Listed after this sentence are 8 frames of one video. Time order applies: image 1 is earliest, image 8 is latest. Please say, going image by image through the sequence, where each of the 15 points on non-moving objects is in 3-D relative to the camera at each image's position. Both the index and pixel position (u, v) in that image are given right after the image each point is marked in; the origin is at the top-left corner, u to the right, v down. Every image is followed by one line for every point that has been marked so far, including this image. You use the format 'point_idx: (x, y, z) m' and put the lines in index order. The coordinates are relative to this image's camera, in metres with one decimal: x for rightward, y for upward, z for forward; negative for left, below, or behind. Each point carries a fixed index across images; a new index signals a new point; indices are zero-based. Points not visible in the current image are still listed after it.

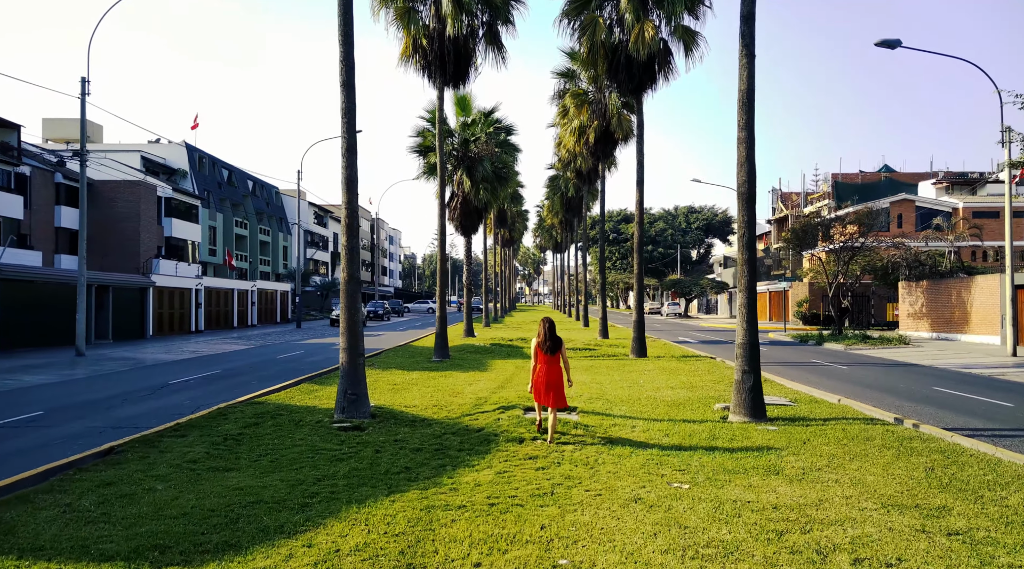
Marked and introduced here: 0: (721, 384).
0: (+4.0, -1.9, +14.8) m
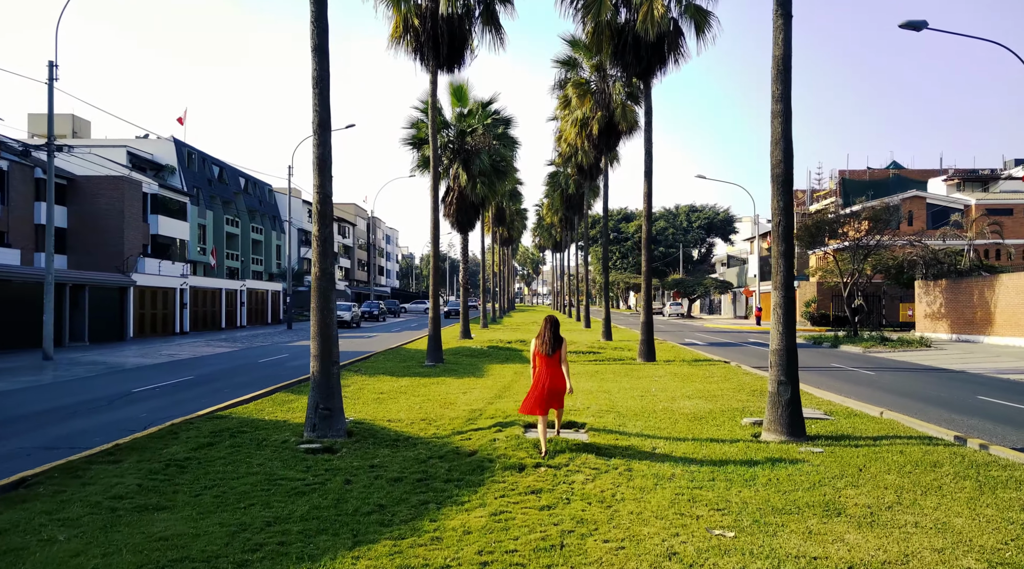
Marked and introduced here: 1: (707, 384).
0: (+4.0, -1.9, +13.4) m
1: (+3.7, -1.9, +14.5) m
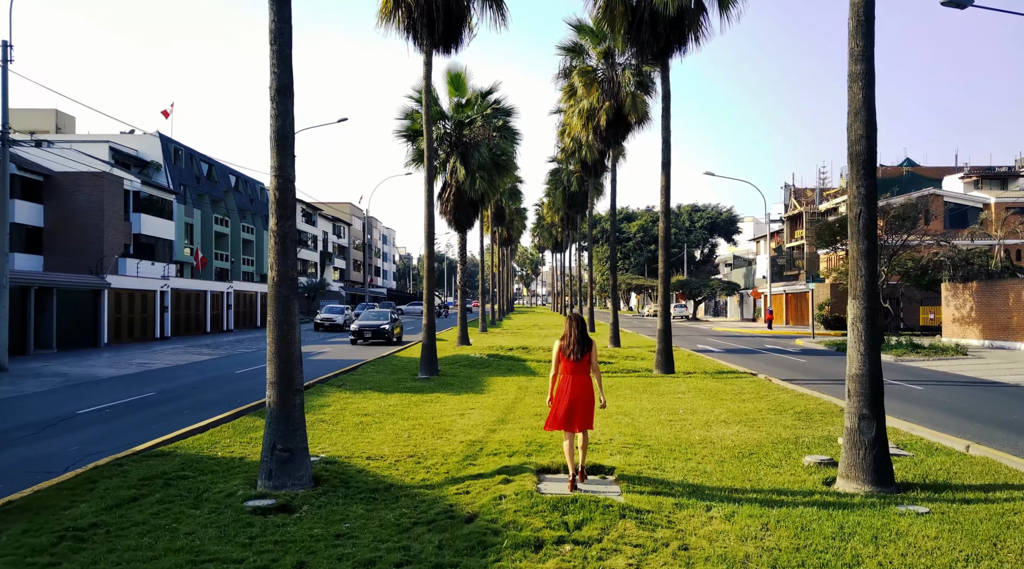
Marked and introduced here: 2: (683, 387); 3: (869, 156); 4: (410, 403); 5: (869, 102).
0: (+4.1, -2.0, +11.5) m
1: (+3.8, -2.0, +12.6) m
2: (+3.3, -2.0, +14.8) m
3: (+3.3, +1.2, +7.1) m
4: (-1.8, -2.0, +13.2) m
5: (+3.3, +1.7, +7.2) m
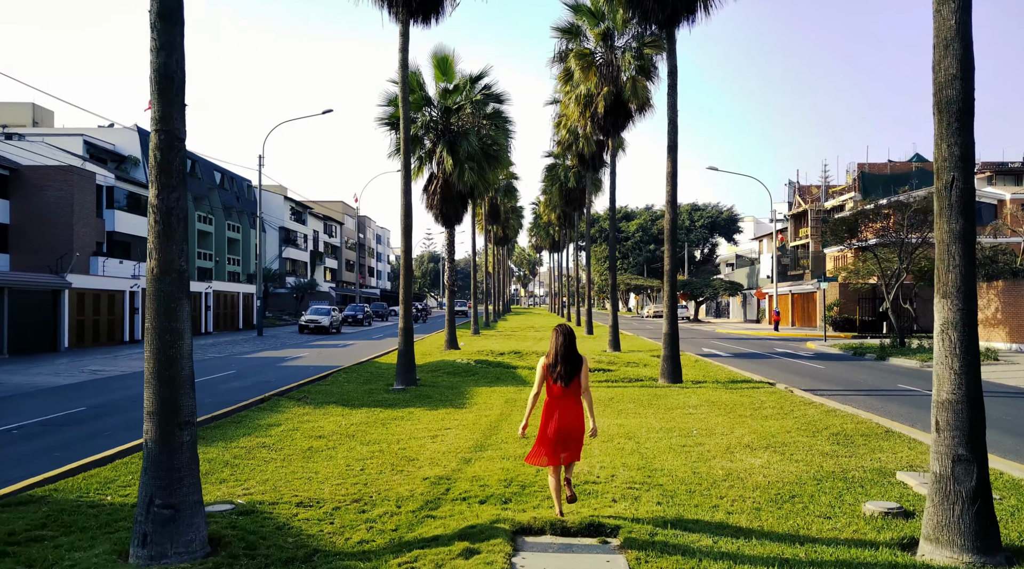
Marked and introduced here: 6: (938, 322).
0: (+3.8, -1.9, +9.6) m
1: (+3.5, -1.9, +10.7) m
2: (+3.1, -1.9, +12.9) m
3: (+3.1, +1.2, +5.3) m
4: (-2.0, -2.0, +11.3) m
5: (+3.1, +1.8, +5.3) m
6: (+3.0, -0.2, +5.3) m
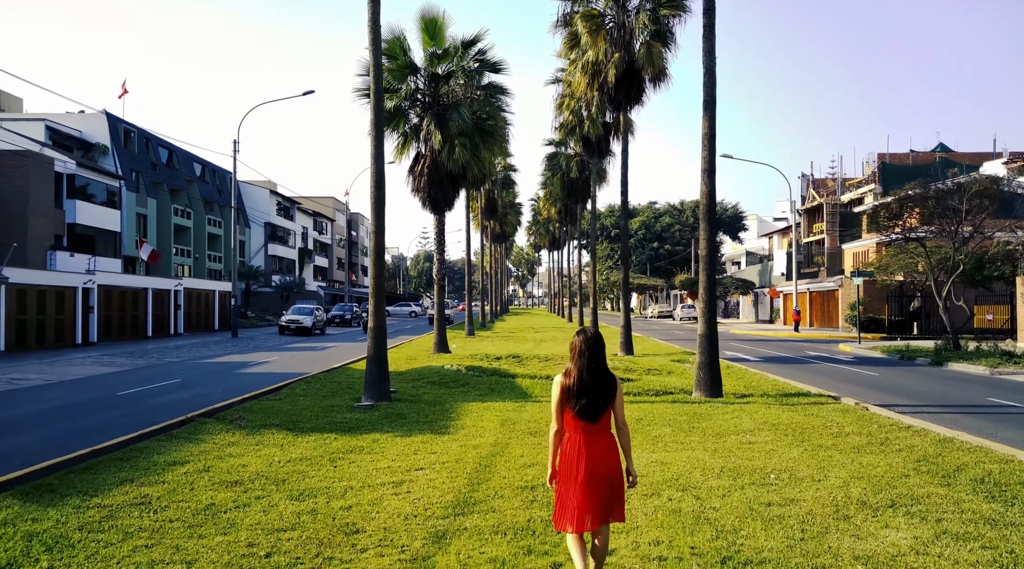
0: (+3.8, -1.7, +6.5) m
1: (+3.5, -1.8, +7.7) m
2: (+3.1, -1.8, +9.9) m
3: (+3.1, +1.4, +2.2) m
4: (-2.0, -1.8, +8.2) m
5: (+3.1, +1.9, +2.3) m
6: (+3.0, -0.1, +2.3) m
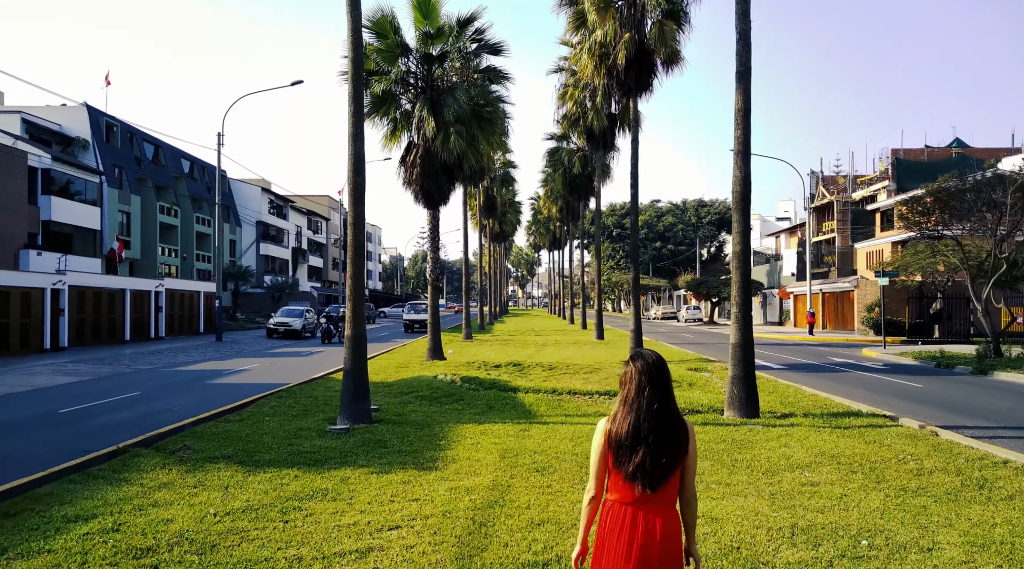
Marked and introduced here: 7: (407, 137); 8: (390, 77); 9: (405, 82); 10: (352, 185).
0: (+3.9, -1.7, +4.8) m
1: (+3.5, -1.8, +5.9) m
2: (+3.1, -1.8, +8.1) m
3: (+3.1, +1.4, +0.4) m
4: (-2.0, -1.8, +6.4) m
5: (+3.1, +1.9, +0.5) m
6: (+3.0, -0.1, +0.5) m
7: (-2.6, +3.7, +19.4) m
8: (-2.9, +5.0, +18.4) m
9: (-2.7, +5.0, +19.1) m
10: (-2.2, +1.4, +10.5) m
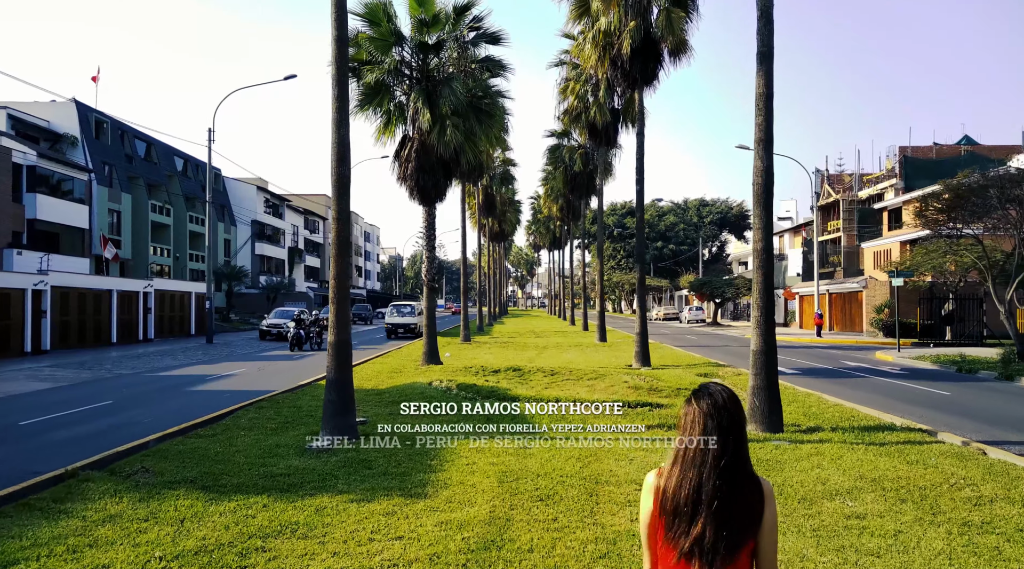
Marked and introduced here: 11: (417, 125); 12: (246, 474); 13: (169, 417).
0: (+3.9, -1.8, +3.8) m
1: (+3.5, -1.8, +4.9) m
2: (+3.1, -1.8, +7.2) m
3: (+3.1, +1.4, -0.5) m
4: (-2.0, -1.9, +5.5) m
5: (+3.1, +1.9, -0.4) m
6: (+3.0, -0.1, -0.4) m
7: (-2.6, +3.7, +18.4) m
8: (-2.9, +5.0, +17.5) m
9: (-2.7, +5.0, +18.2) m
10: (-2.2, +1.4, +9.6) m
11: (-2.4, +4.0, +19.0) m
12: (-2.6, -1.9, +7.5) m
13: (-5.3, -2.0, +11.8) m
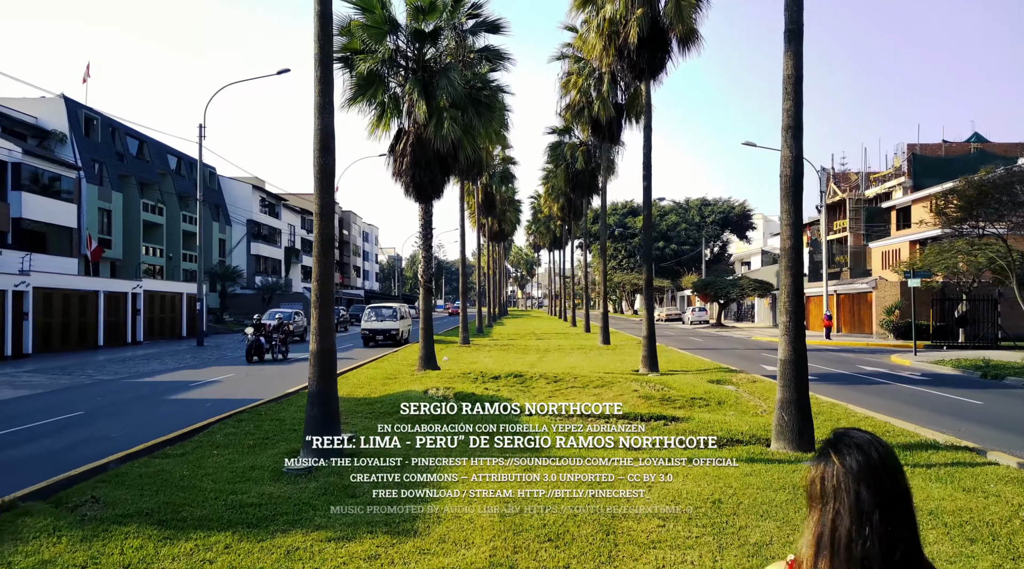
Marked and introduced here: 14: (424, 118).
0: (+3.9, -1.8, +2.9) m
1: (+3.6, -1.8, +4.0) m
2: (+3.1, -1.8, +6.3) m
3: (+3.2, +1.4, -1.4) m
4: (-2.0, -1.9, +4.6) m
5: (+3.2, +1.9, -1.4) m
6: (+3.0, -0.1, -1.4) m
7: (-2.6, +3.7, +17.5) m
8: (-2.9, +4.9, +16.5) m
9: (-2.6, +5.0, +17.3) m
10: (-2.2, +1.3, +8.7) m
11: (-2.3, +3.9, +18.0) m
12: (-2.6, -1.9, +6.6) m
13: (-5.3, -2.1, +10.9) m
14: (-2.0, +3.7, +17.0) m
